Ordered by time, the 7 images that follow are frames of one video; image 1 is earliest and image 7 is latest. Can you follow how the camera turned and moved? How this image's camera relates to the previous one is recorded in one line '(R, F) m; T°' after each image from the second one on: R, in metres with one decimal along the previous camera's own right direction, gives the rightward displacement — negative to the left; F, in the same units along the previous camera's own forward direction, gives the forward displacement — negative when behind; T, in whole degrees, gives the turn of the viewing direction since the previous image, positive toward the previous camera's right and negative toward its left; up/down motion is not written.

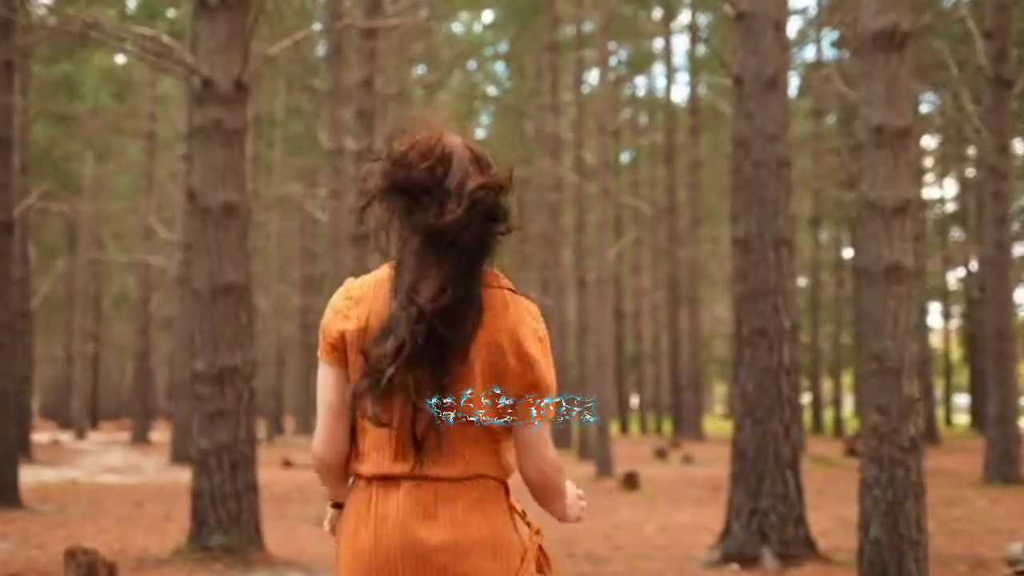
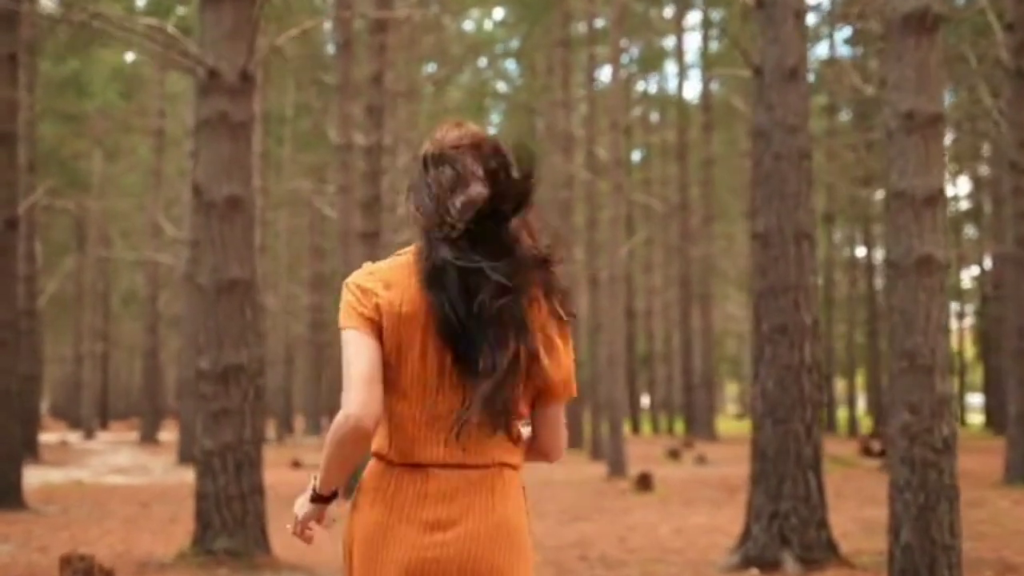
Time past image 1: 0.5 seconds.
(0.0, +0.3) m; 0°
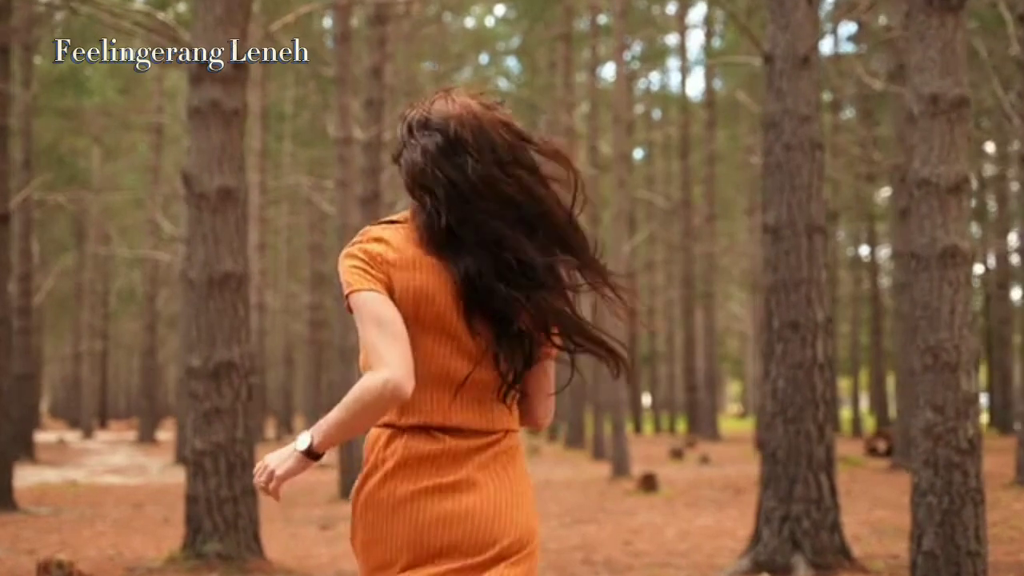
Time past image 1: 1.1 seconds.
(0.0, +0.3) m; 0°
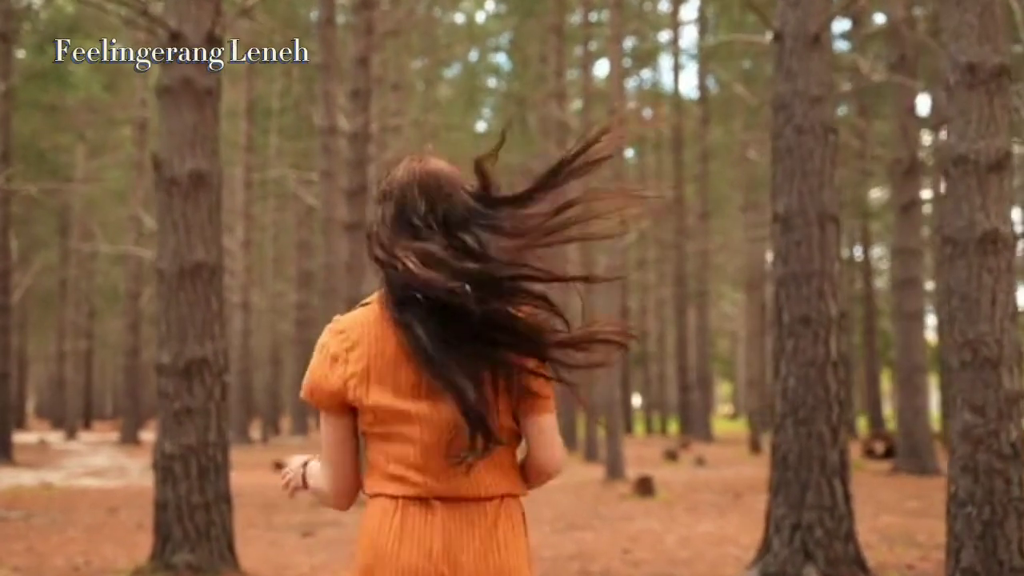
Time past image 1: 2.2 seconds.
(0.0, +0.6) m; 0°
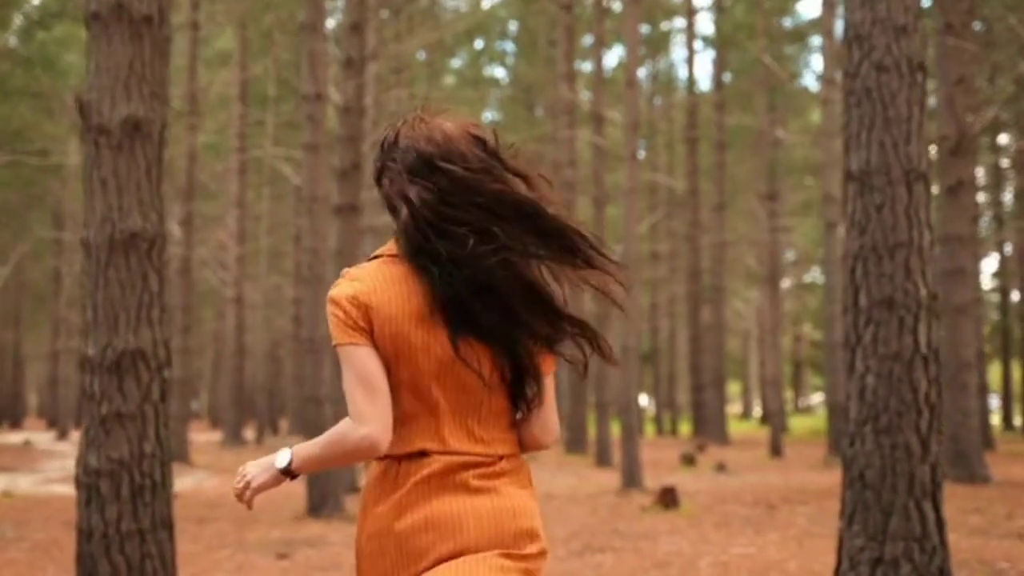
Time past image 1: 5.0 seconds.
(0.0, +1.6) m; 0°
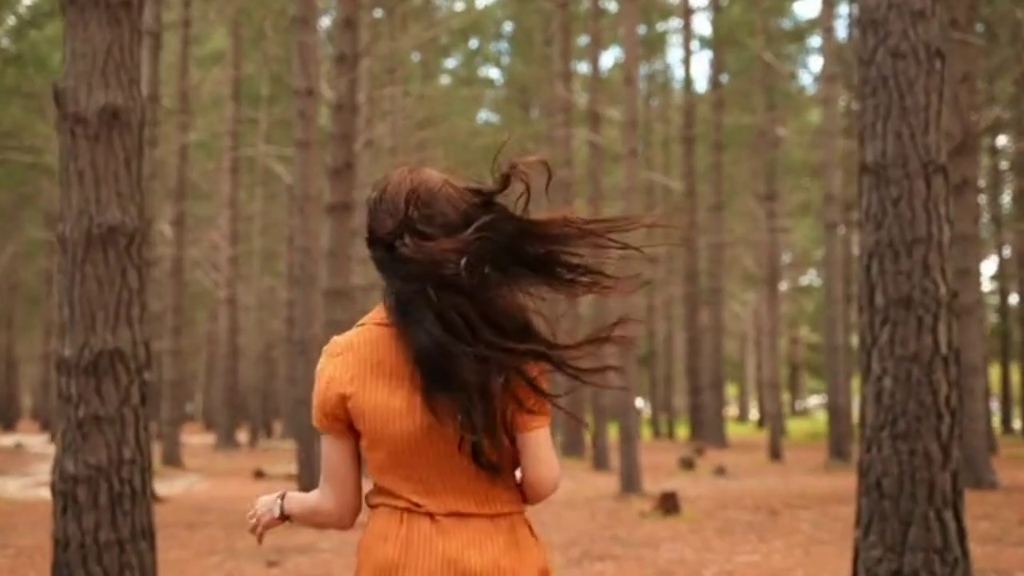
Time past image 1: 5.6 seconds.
(0.0, +0.3) m; 0°
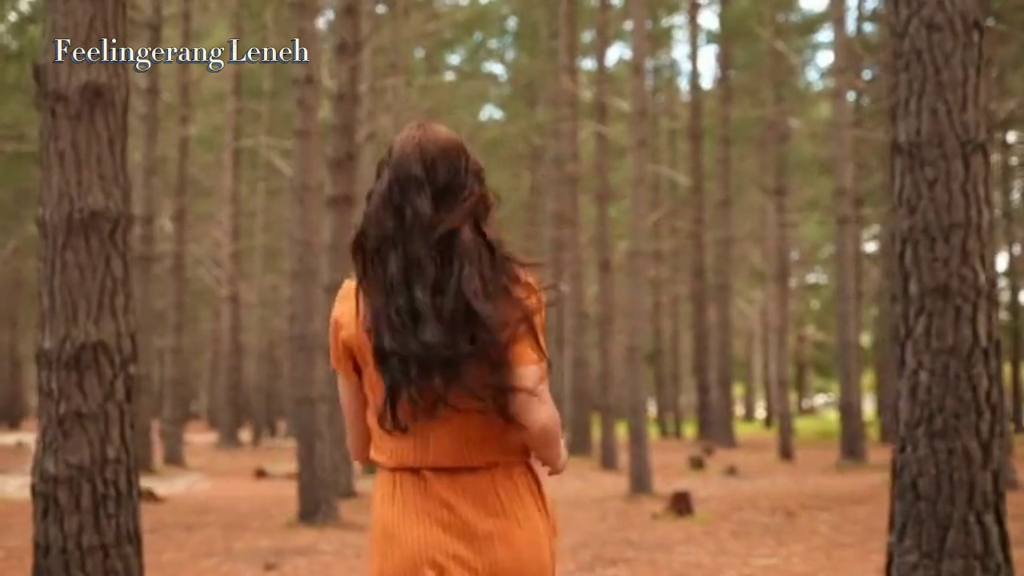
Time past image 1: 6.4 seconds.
(0.0, +0.4) m; 0°
